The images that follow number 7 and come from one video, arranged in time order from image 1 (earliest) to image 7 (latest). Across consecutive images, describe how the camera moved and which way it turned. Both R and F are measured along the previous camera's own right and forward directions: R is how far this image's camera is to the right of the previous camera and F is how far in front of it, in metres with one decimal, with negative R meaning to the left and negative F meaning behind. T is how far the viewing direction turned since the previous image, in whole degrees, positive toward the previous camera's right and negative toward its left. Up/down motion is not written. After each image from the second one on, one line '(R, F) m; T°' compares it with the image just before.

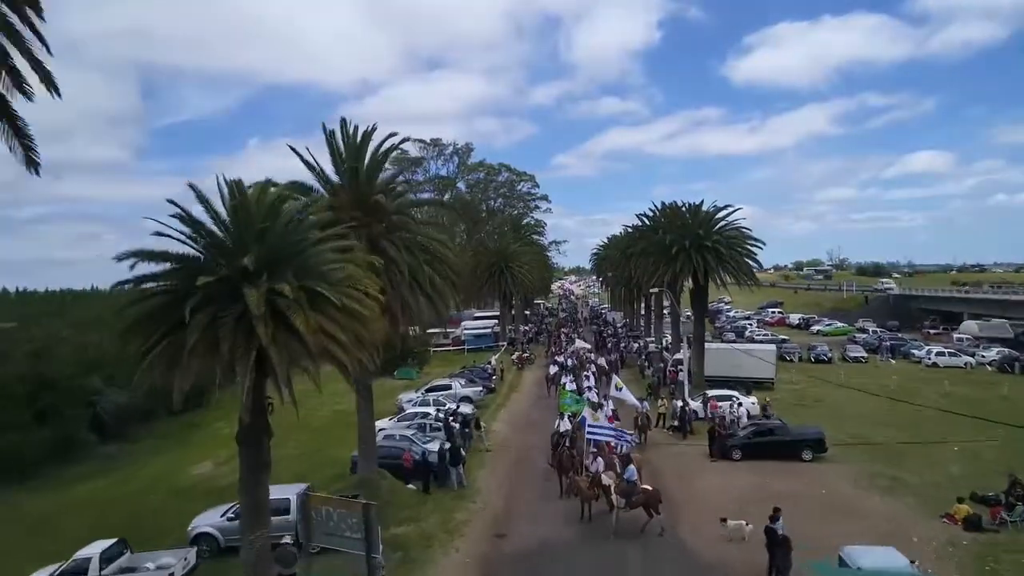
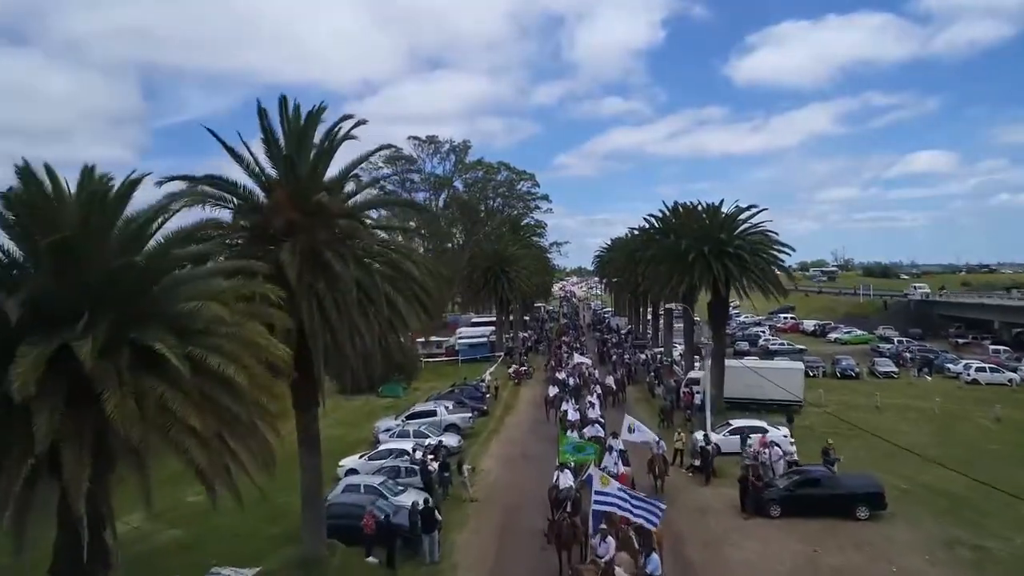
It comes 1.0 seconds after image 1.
(+0.4, +4.7) m; 0°
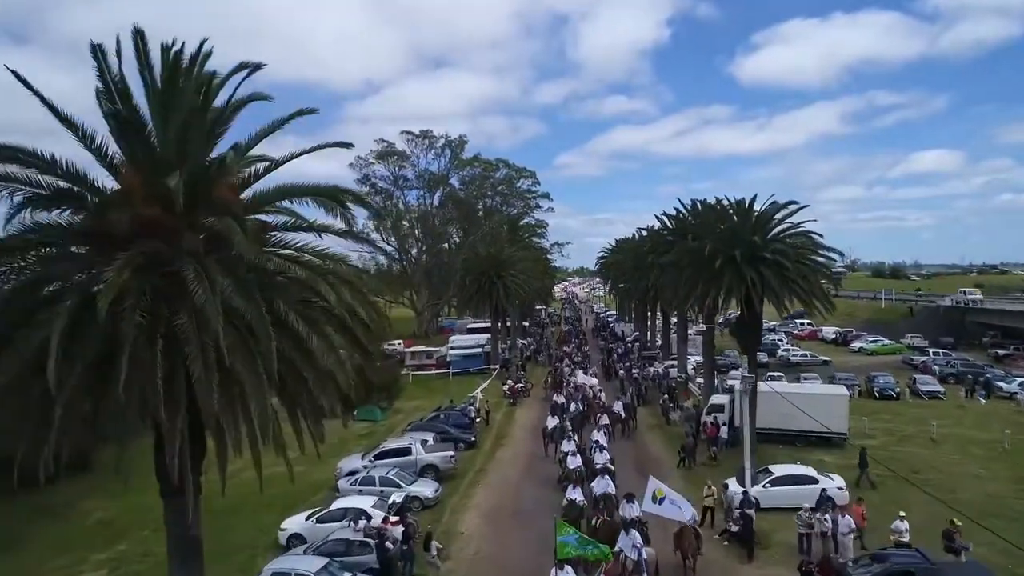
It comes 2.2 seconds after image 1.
(+0.4, +5.7) m; 0°
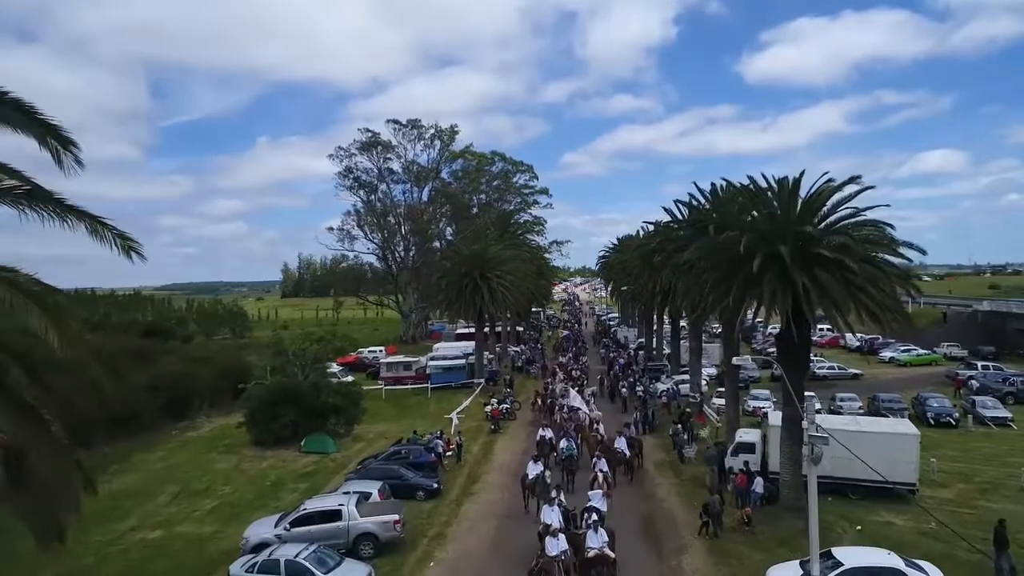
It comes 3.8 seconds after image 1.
(+1.0, +7.1) m; 0°
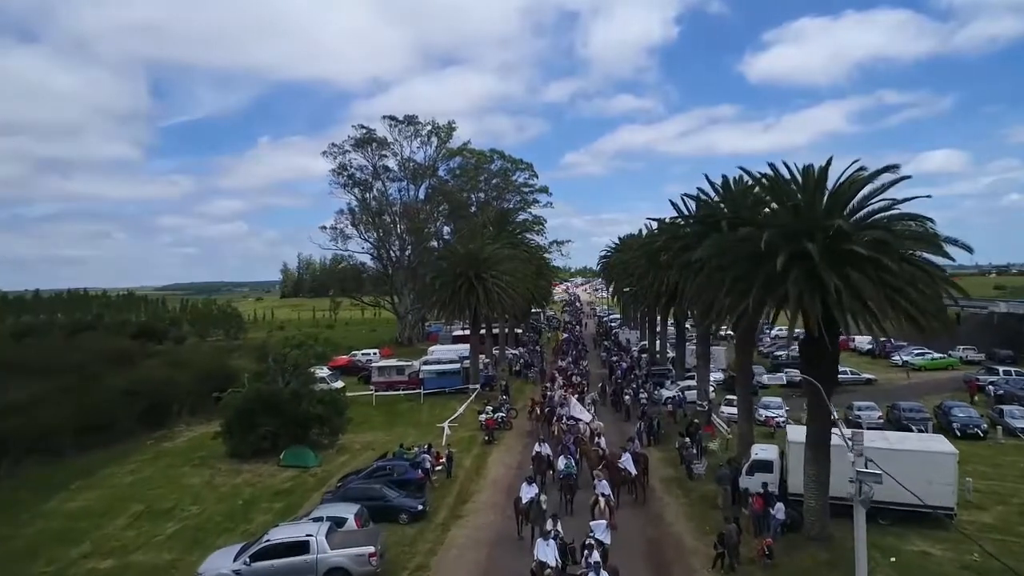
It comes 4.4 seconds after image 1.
(+0.3, +2.4) m; 0°
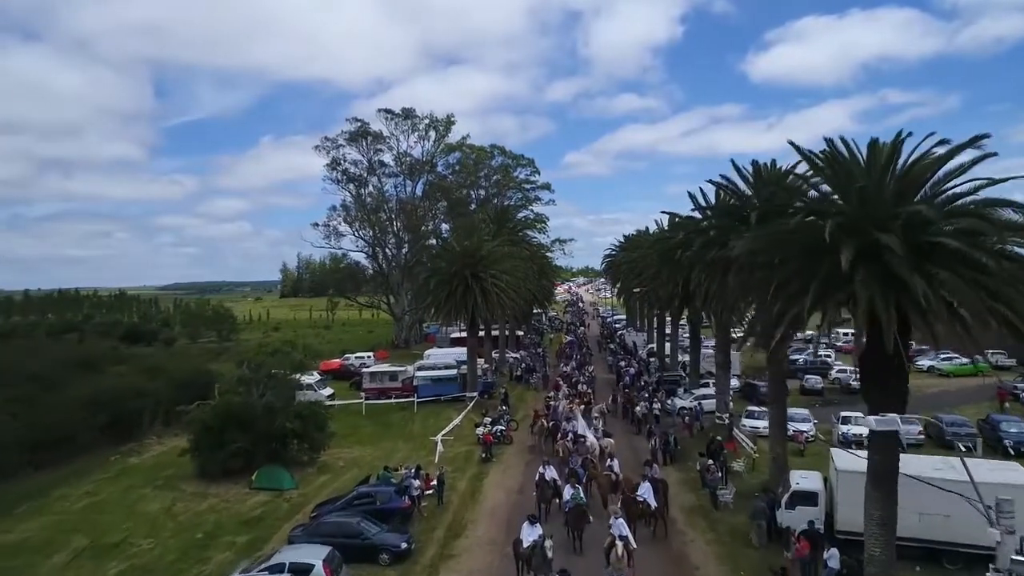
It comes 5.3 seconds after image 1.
(0.0, +3.5) m; 0°
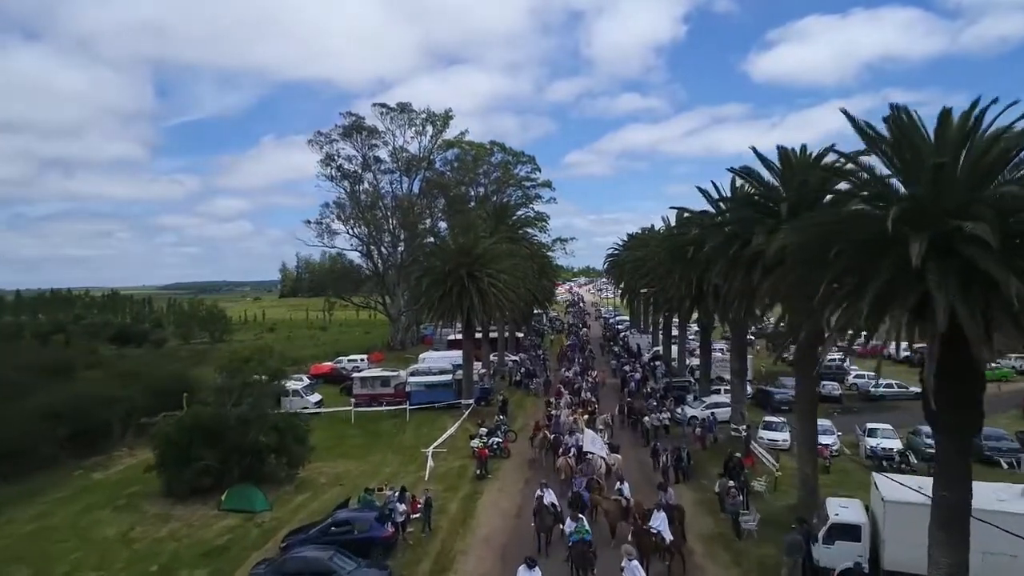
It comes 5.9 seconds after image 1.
(+0.1, +2.7) m; 0°
